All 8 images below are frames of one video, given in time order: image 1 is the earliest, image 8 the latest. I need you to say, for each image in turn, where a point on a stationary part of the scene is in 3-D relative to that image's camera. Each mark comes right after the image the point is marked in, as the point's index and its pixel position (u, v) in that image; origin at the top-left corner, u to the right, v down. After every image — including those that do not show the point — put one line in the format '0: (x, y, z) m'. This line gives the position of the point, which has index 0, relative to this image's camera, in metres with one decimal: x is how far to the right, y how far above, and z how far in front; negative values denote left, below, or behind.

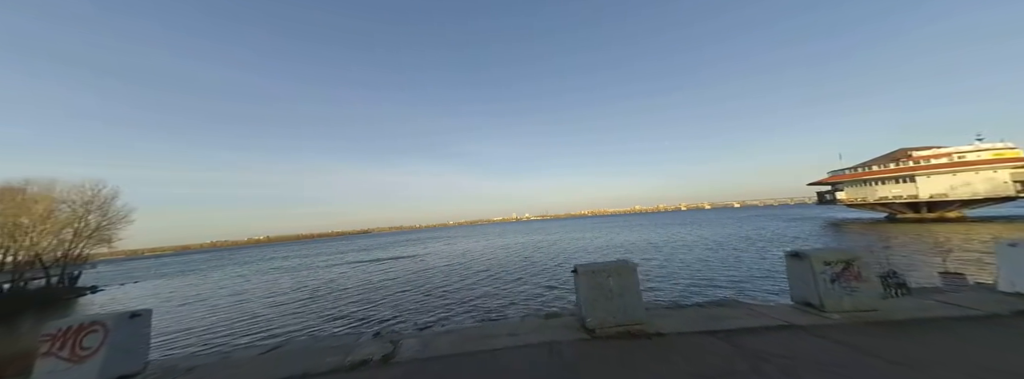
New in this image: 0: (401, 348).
0: (-1.1, -2.3, +3.3) m
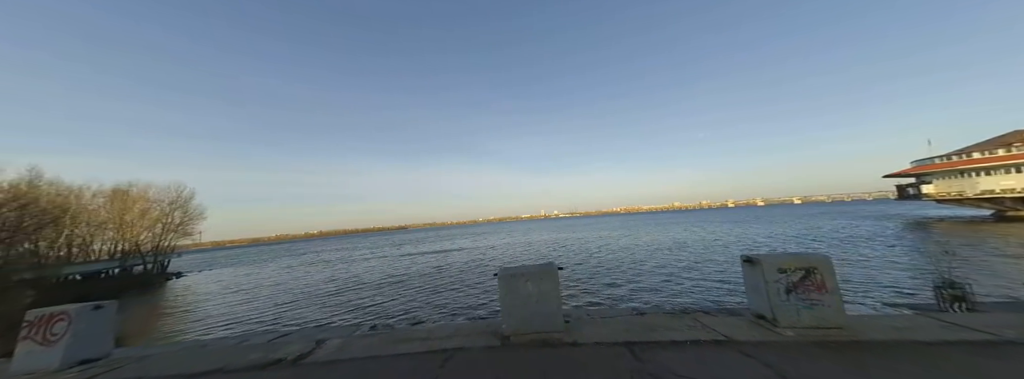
0: (-2.5, -2.3, +3.4) m
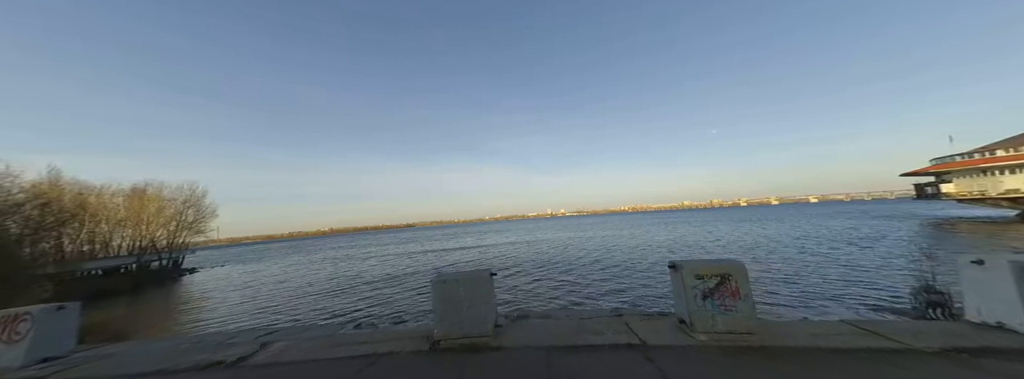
0: (-3.6, -2.4, +3.7) m
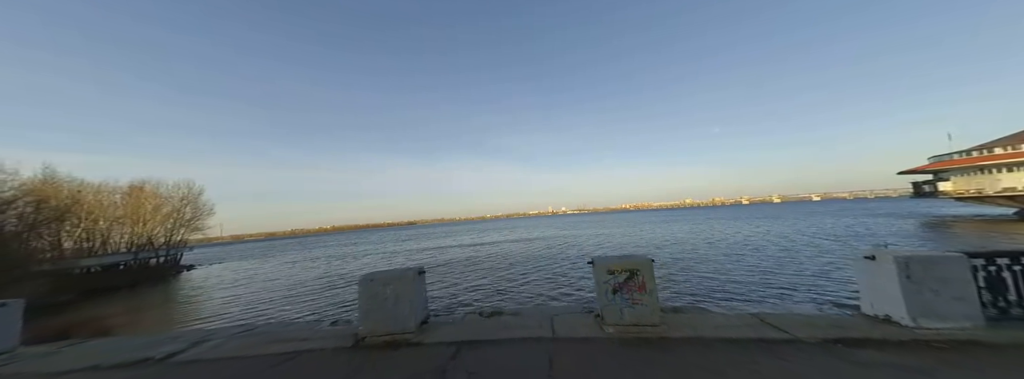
0: (-4.8, -2.4, +3.8) m
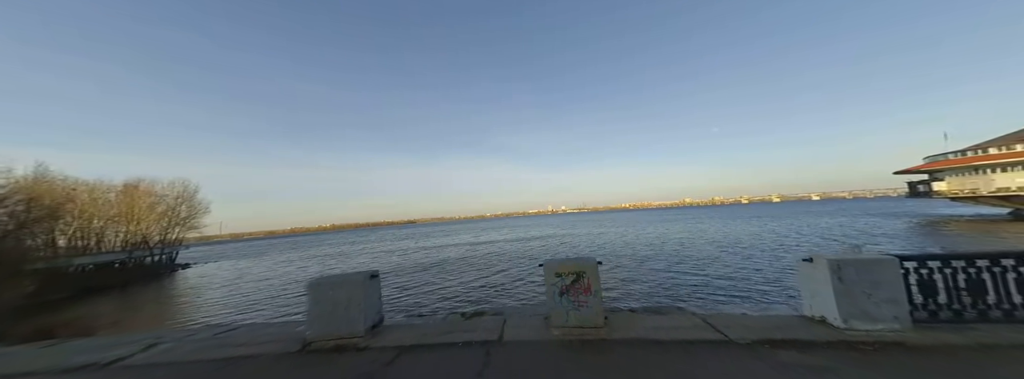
0: (-5.5, -2.4, +3.9) m
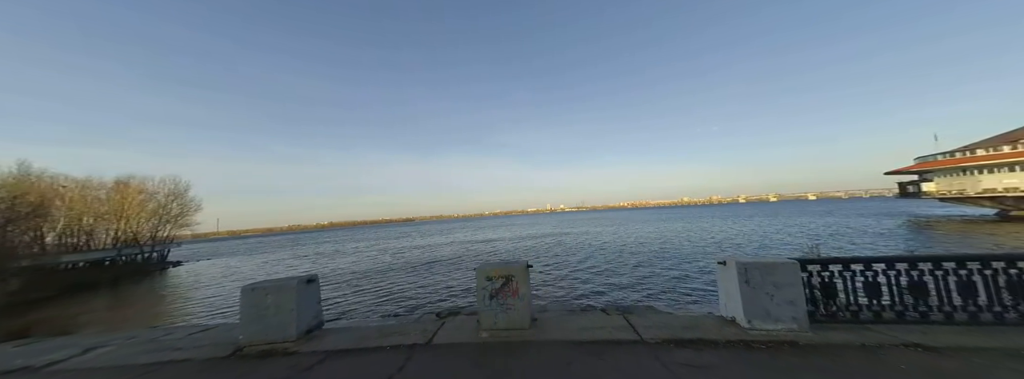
0: (-6.6, -2.5, +4.0) m
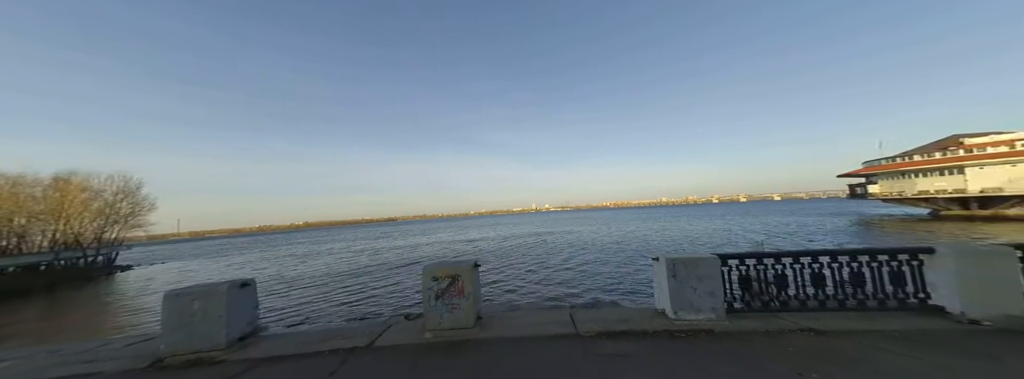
0: (-7.4, -2.4, +3.6) m
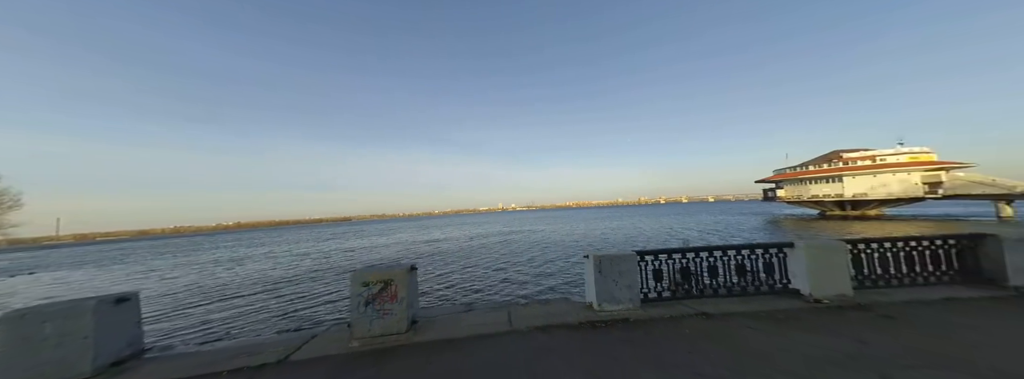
0: (-8.3, -2.3, +2.6) m
